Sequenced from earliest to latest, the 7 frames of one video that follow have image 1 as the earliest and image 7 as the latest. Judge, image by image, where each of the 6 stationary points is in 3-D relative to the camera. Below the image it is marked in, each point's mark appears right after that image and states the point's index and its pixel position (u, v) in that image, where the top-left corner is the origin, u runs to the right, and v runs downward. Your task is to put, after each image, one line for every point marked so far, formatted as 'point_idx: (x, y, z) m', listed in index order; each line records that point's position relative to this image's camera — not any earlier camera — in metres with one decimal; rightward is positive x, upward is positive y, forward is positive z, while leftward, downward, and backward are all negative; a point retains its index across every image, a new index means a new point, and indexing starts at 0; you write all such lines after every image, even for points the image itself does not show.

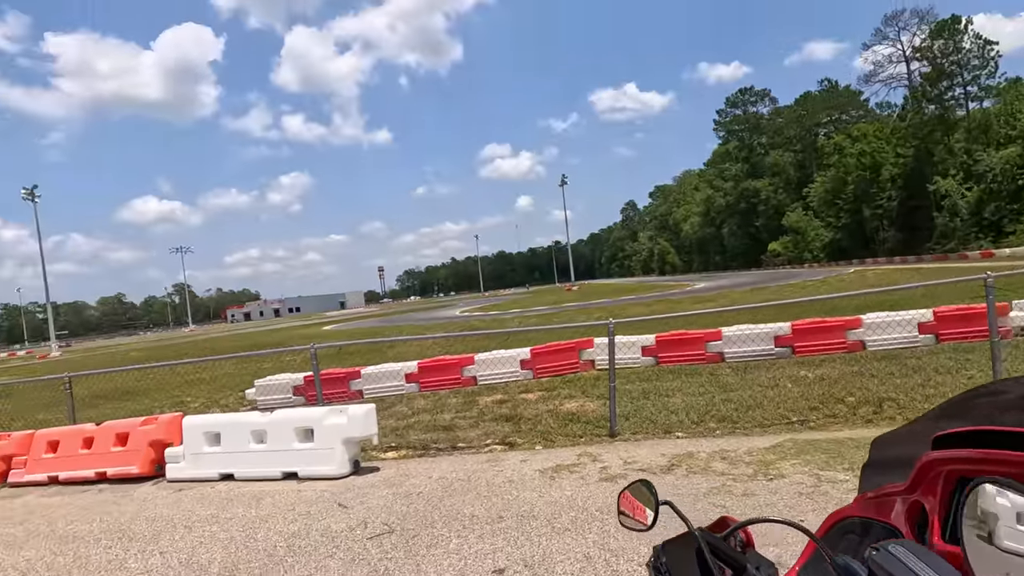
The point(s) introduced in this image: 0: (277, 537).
0: (-1.7, -1.9, +4.6) m
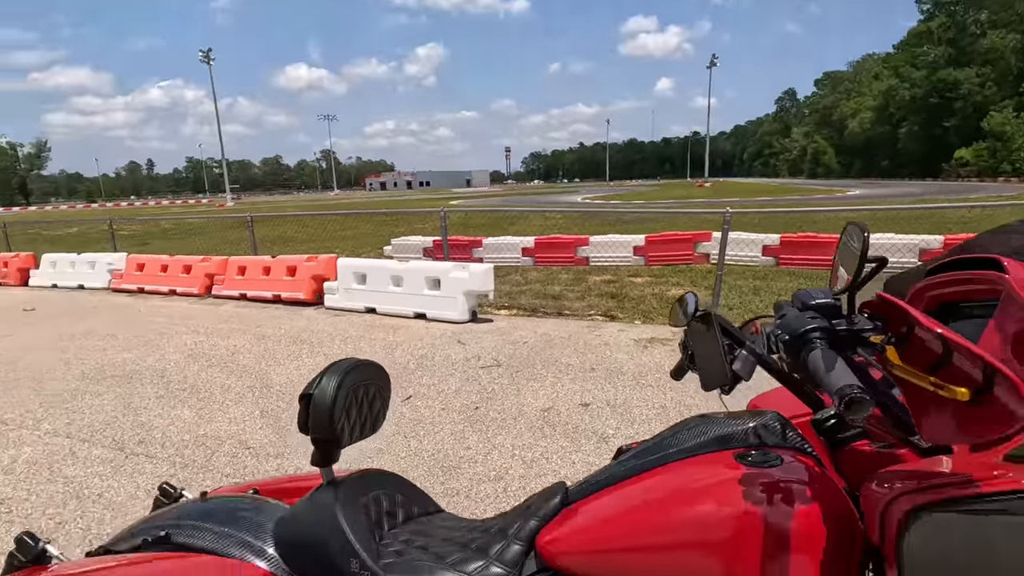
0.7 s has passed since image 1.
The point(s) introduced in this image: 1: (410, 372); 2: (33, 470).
0: (-0.9, -0.7, +5.7) m
1: (-0.9, -0.8, +5.4) m
2: (-2.8, -1.1, +3.7) m
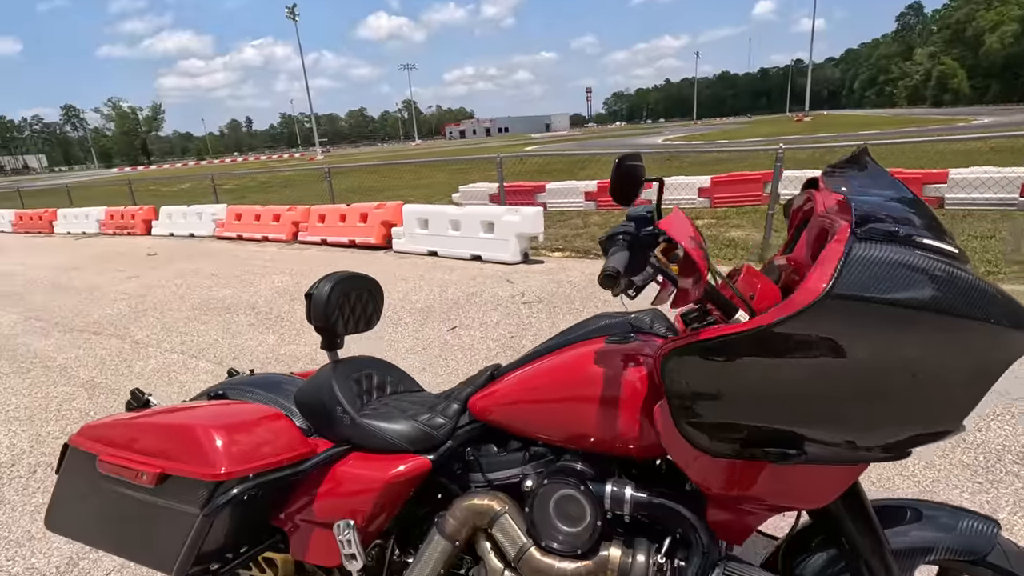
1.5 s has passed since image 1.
0: (-0.5, -0.1, +6.4) m
1: (-0.5, -0.2, +6.0) m
2: (-2.7, -0.7, +4.7) m
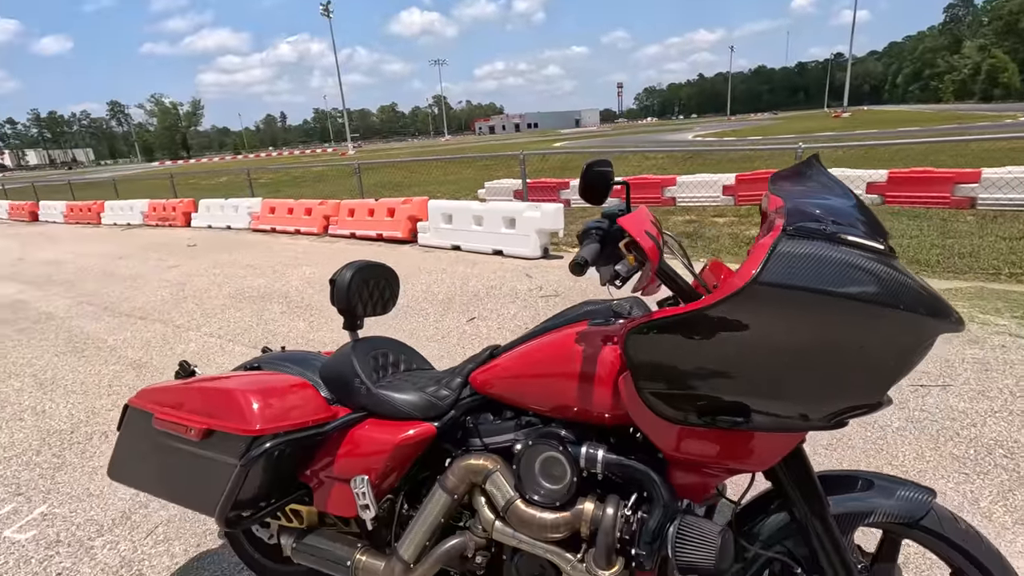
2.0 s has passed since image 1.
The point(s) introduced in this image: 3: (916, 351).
0: (-0.3, 0.0, +6.7) m
1: (-0.3, -0.1, +6.3) m
2: (-2.6, -0.6, +5.0) m
3: (+1.0, -0.1, +1.5) m
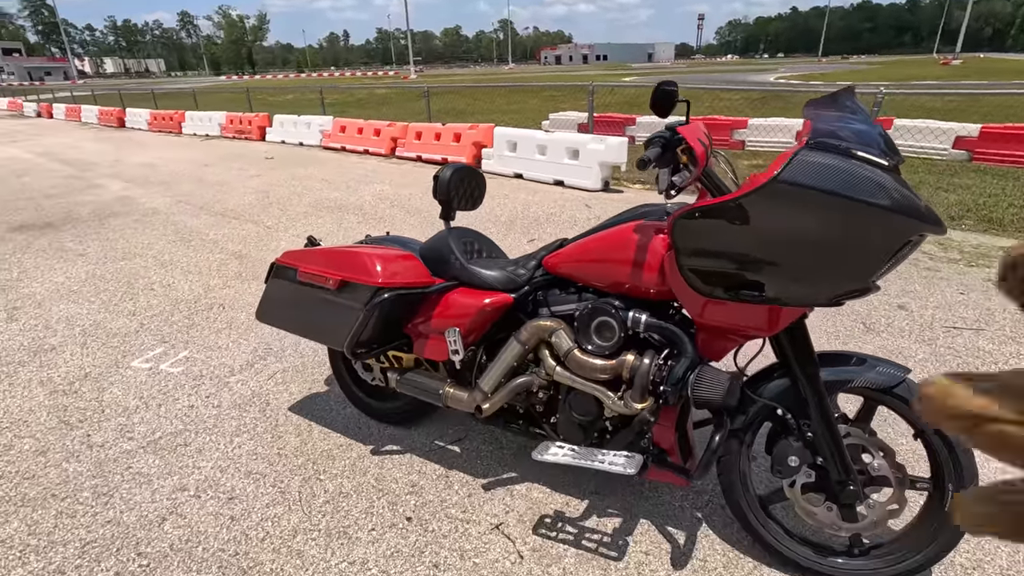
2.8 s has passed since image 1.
0: (+0.3, +0.9, +7.1) m
1: (+0.3, +0.7, +6.8) m
2: (-2.1, +0.3, +5.7) m
3: (+1.2, +0.1, +1.9) m
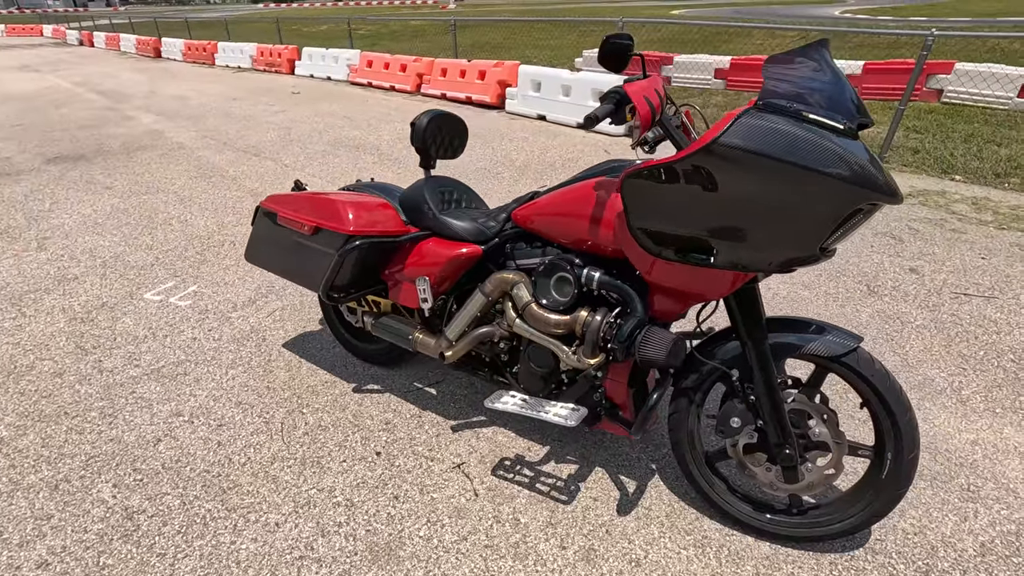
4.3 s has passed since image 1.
0: (+0.5, +1.5, +7.1) m
1: (+0.4, +1.3, +6.7) m
2: (-2.0, +0.9, +5.9) m
3: (+1.0, +0.2, +1.9) m
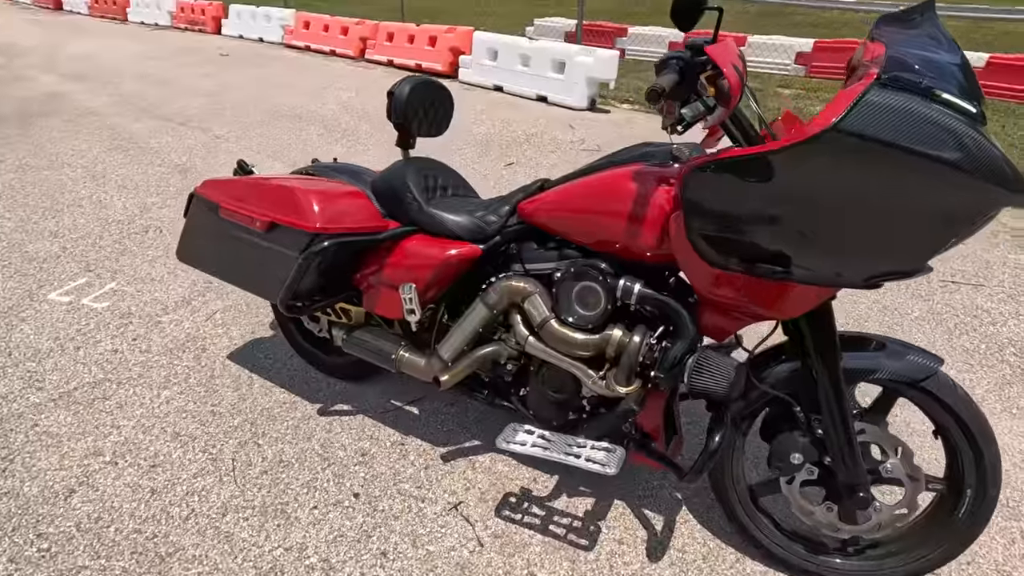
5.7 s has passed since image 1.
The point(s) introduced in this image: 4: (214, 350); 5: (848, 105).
0: (+0.1, +1.6, +6.6) m
1: (+0.1, +1.4, +6.2) m
2: (-2.3, +1.0, +5.2) m
3: (+1.1, +0.2, +1.5) m
4: (-1.5, -0.3, +3.1) m
5: (+0.8, +0.4, +1.5) m
